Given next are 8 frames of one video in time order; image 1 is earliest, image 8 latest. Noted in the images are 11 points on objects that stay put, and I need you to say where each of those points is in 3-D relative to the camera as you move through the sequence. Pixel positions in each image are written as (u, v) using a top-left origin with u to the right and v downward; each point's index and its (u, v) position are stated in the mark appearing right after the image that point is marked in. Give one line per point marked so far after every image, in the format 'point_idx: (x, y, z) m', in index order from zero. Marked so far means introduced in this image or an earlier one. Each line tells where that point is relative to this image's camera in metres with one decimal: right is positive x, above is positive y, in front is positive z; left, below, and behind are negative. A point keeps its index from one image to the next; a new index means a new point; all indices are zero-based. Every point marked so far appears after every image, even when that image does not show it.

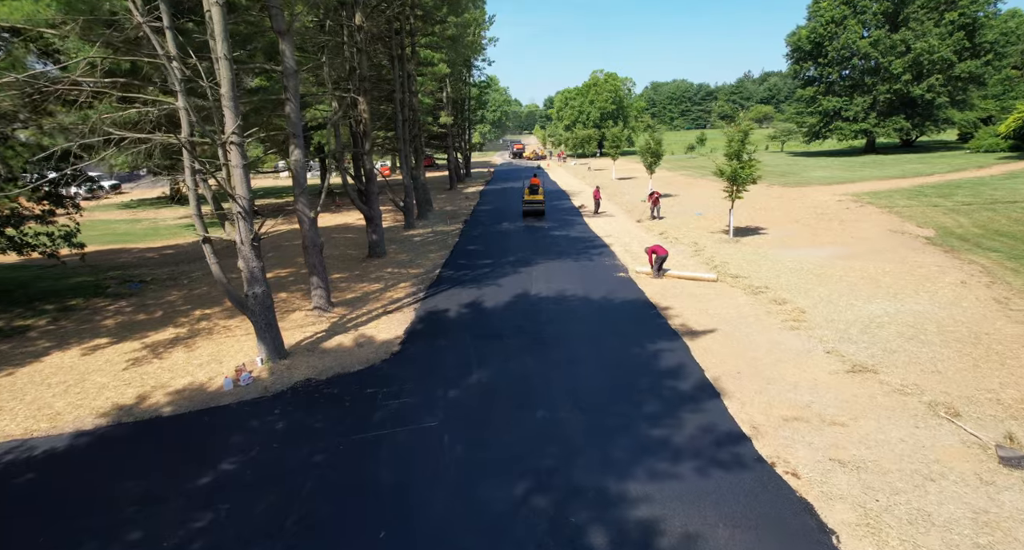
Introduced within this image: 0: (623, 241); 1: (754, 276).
0: (+4.1, +1.1, +19.7) m
1: (+6.5, 0.0, +14.3) m
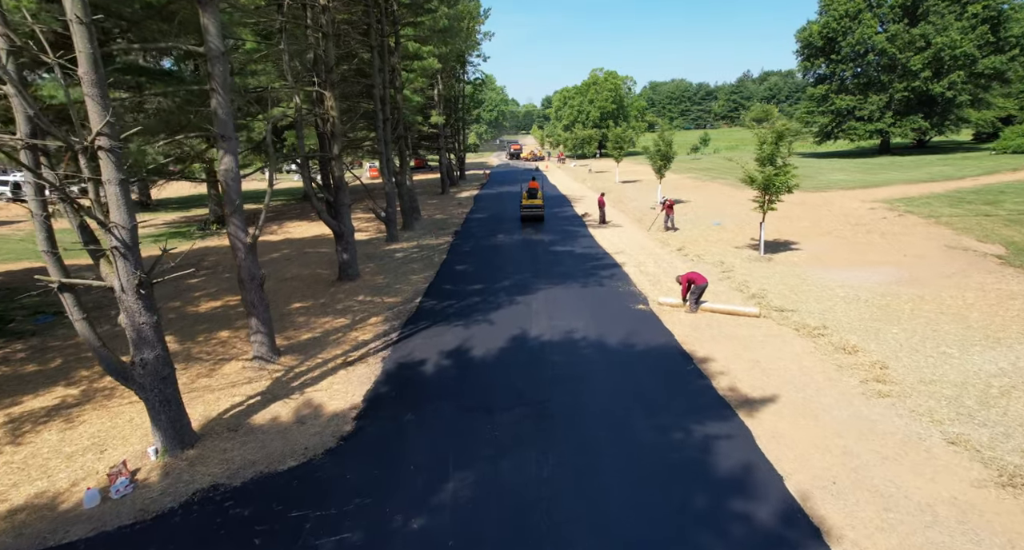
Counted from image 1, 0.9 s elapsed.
0: (+3.9, +0.3, +17.1) m
1: (+6.4, -0.7, +11.7) m
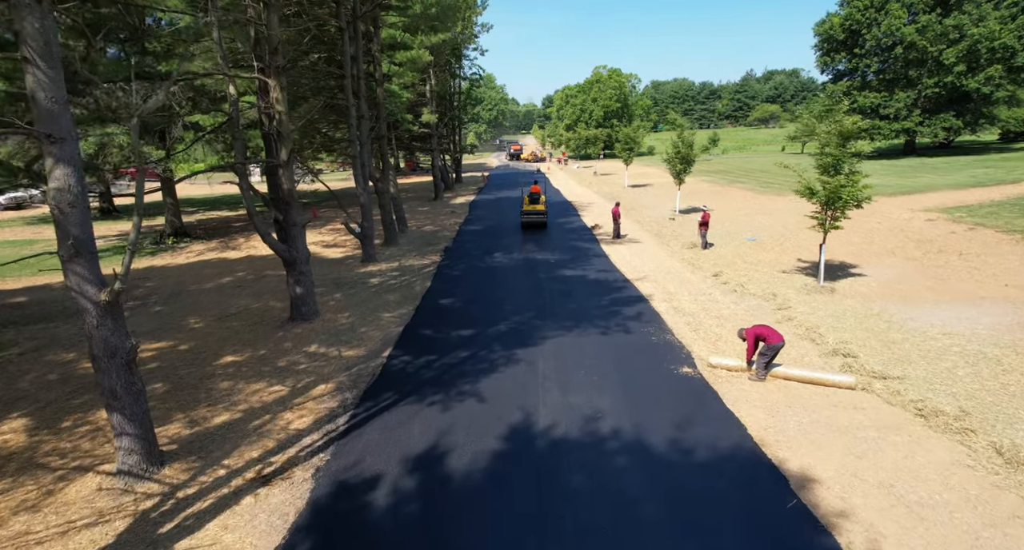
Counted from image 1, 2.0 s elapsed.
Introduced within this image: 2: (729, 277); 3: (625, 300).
0: (+3.9, -0.5, +13.8) m
1: (+6.4, -1.6, +8.4) m
2: (+6.1, -0.1, +15.0) m
3: (+2.8, -0.7, +13.2) m
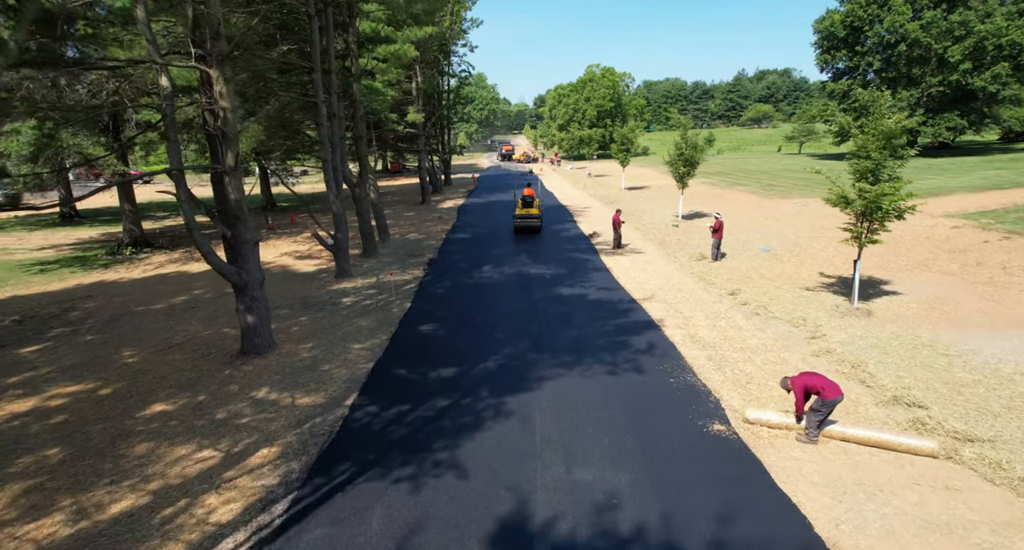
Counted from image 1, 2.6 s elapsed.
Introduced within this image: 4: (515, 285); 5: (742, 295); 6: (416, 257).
0: (+3.7, -1.0, +12.0) m
1: (+6.2, -2.0, +6.7) m
2: (+5.9, -0.5, +13.3) m
3: (+2.6, -1.1, +11.4) m
4: (+0.1, -0.3, +14.9) m
5: (+5.8, -0.5, +13.4) m
6: (-3.4, +0.6, +19.0) m
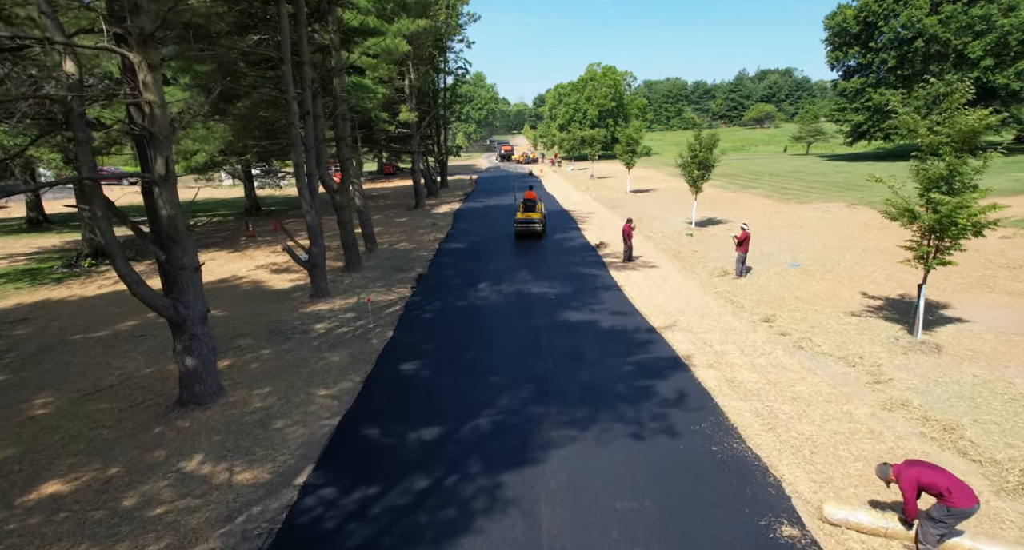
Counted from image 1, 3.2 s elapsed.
0: (+3.7, -1.5, +10.1) m
1: (+6.2, -2.5, +4.8) m
2: (+5.8, -1.0, +11.4) m
3: (+2.6, -1.6, +9.5) m
4: (+0.1, -0.8, +12.9) m
5: (+5.8, -1.0, +11.5) m
6: (-3.4, +0.1, +17.1) m
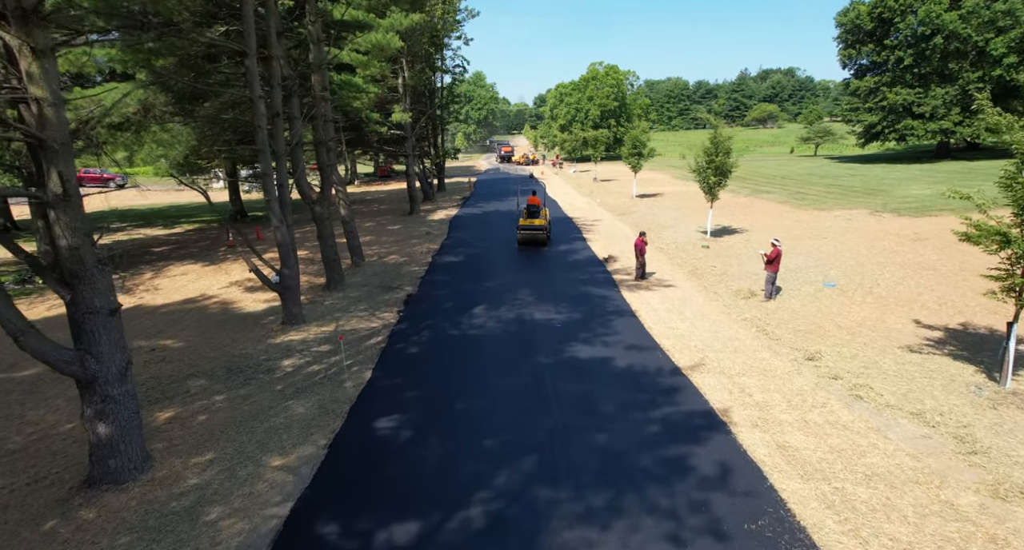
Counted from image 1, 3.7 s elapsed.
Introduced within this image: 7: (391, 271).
0: (+3.7, -2.0, +8.3) m
1: (+6.2, -3.1, +3.0) m
2: (+5.8, -1.6, +9.6) m
3: (+2.5, -2.2, +7.7) m
4: (0.0, -1.3, +11.2) m
5: (+5.7, -1.6, +9.7) m
6: (-3.4, -0.5, +15.3) m
7: (-4.1, +0.2, +18.0) m
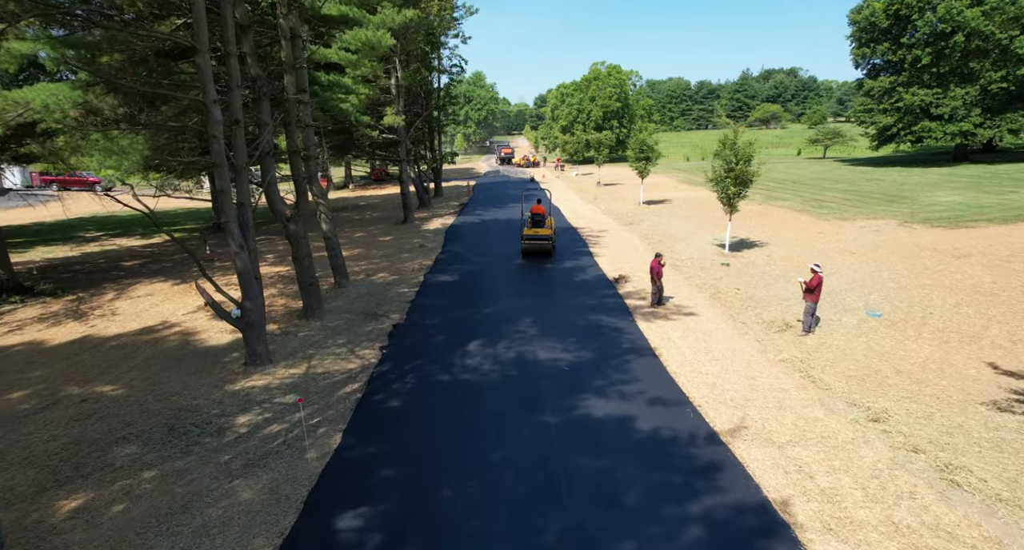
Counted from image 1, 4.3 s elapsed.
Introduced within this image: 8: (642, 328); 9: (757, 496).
0: (+3.7, -2.7, +6.5) m
1: (+6.2, -3.8, +1.2) m
2: (+5.8, -2.2, +7.8) m
3: (+2.5, -2.9, +5.9) m
4: (0.0, -2.0, +9.4) m
5: (+5.7, -2.2, +7.9) m
6: (-3.4, -1.1, +13.5) m
7: (-4.1, -0.5, +16.2) m
8: (+3.0, -1.1, +12.4) m
9: (+3.0, -2.7, +6.5) m
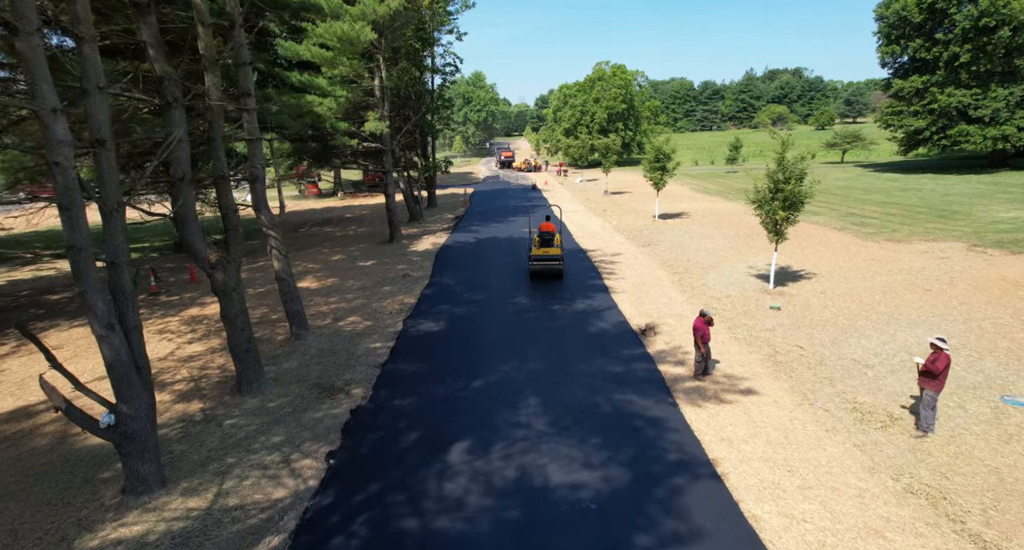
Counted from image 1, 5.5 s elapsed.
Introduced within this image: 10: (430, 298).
0: (+3.7, -3.9, +3.1) m
1: (+6.2, -5.0, -2.2) m
2: (+5.8, -3.5, +4.4) m
3: (+2.5, -4.1, +2.5) m
4: (0.0, -3.2, +6.0) m
5: (+5.7, -3.4, +4.5) m
6: (-3.5, -2.4, +10.1) m
7: (-4.1, -1.7, +12.8) m
8: (+3.0, -2.3, +9.0) m
9: (+3.0, -3.9, +3.1) m
10: (-2.5, -0.6, +16.5) m
